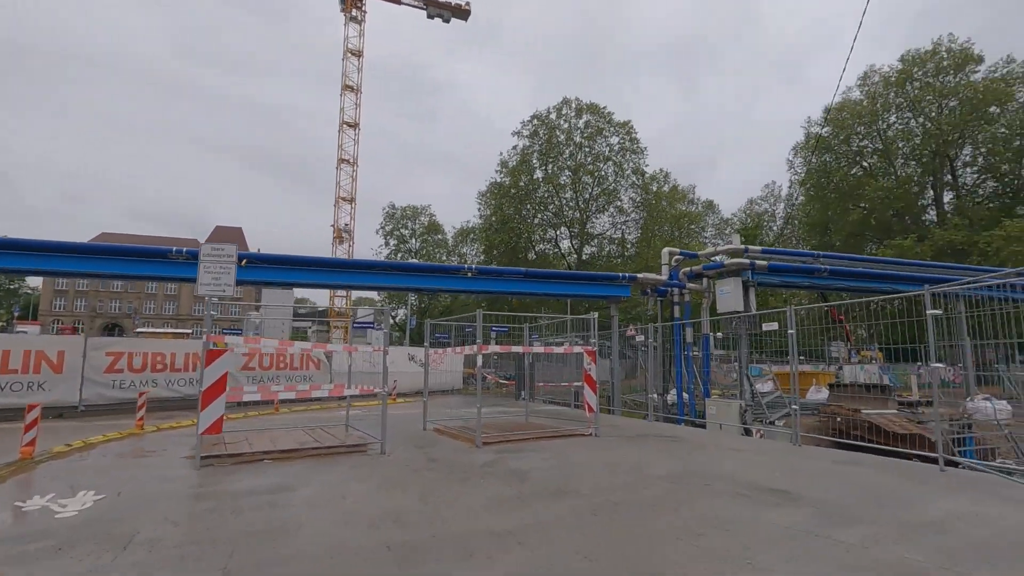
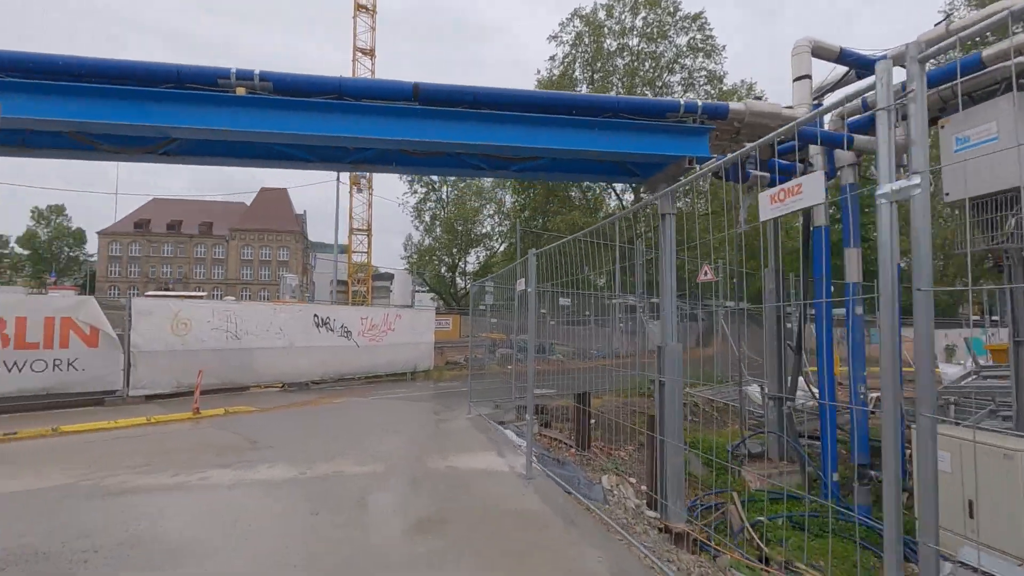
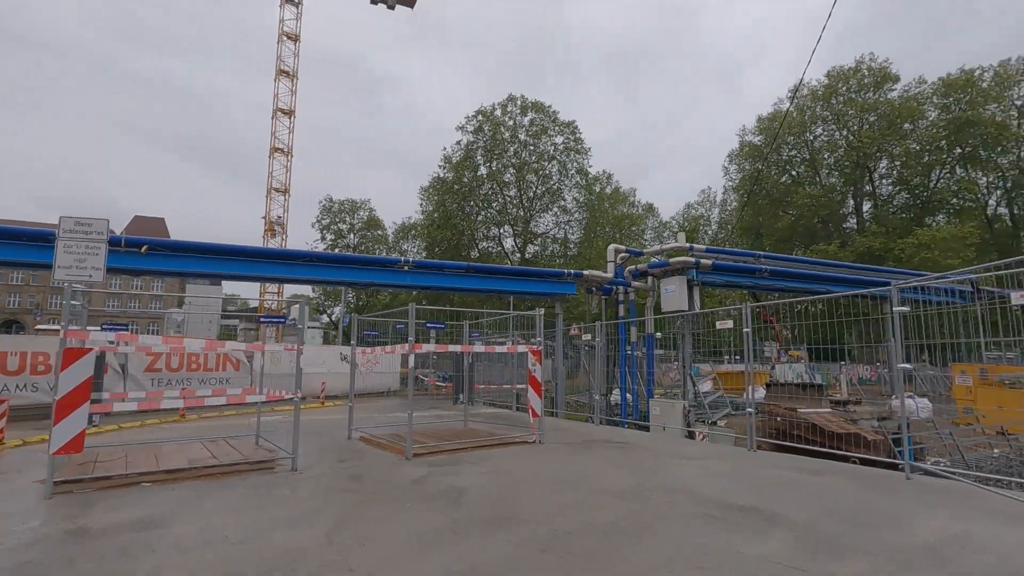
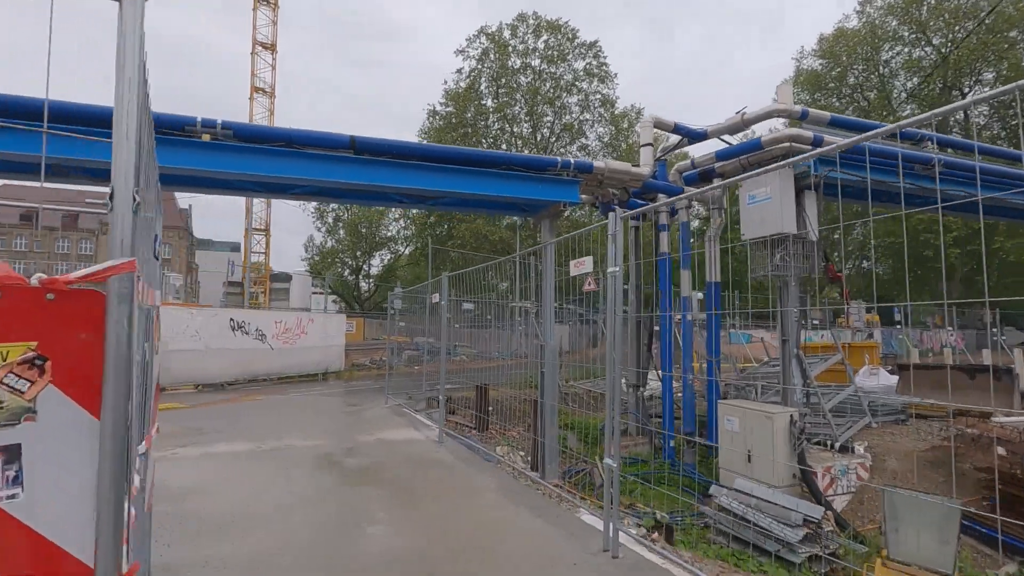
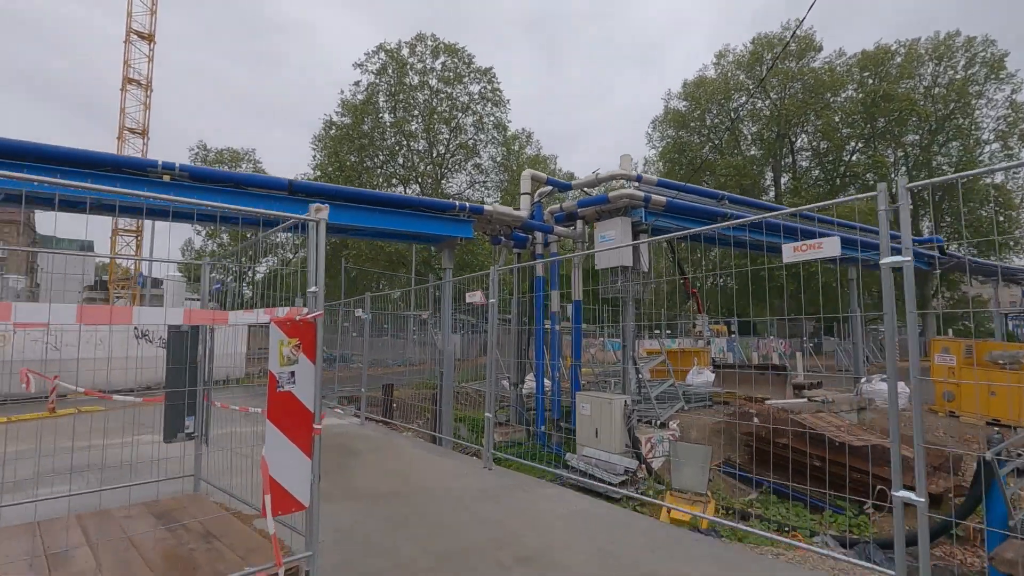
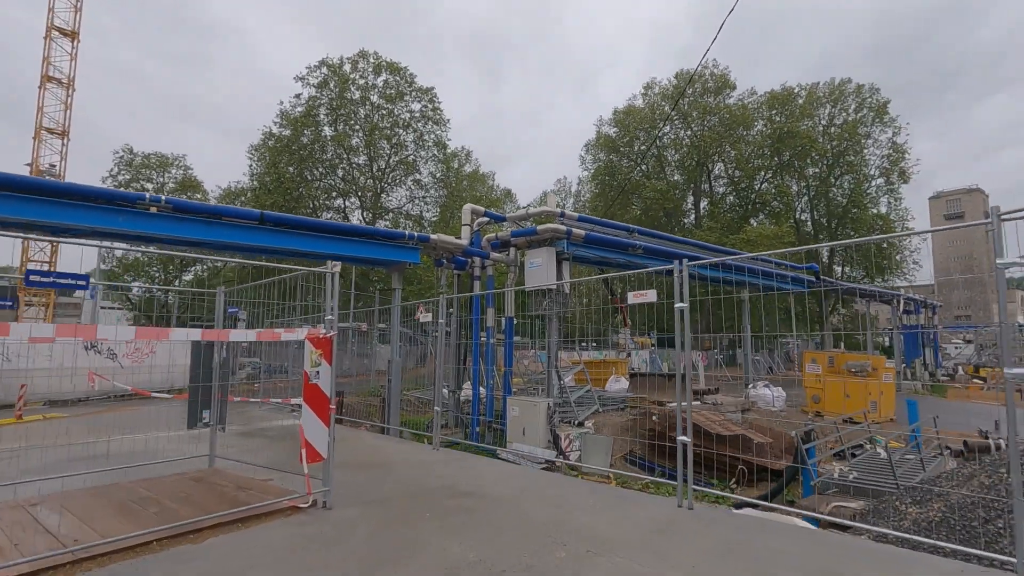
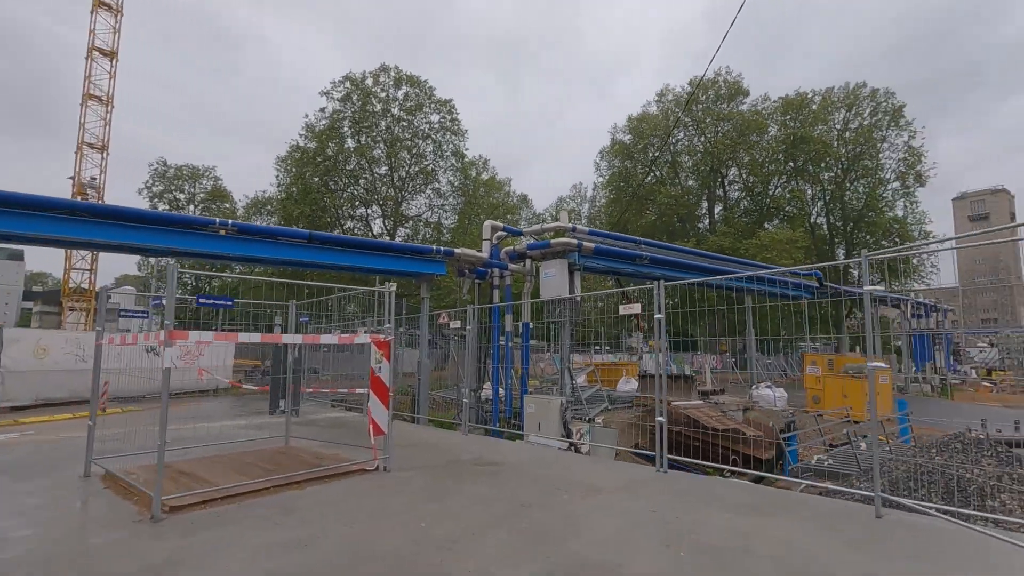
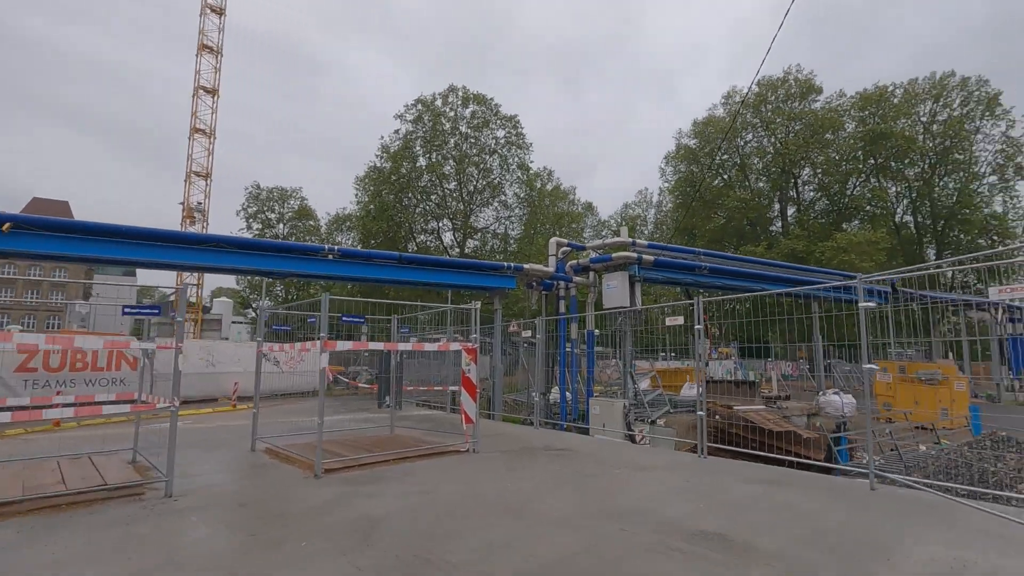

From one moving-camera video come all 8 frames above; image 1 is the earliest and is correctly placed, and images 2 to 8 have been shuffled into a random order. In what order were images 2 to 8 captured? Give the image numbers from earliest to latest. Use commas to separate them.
3, 8, 7, 6, 5, 4, 2
